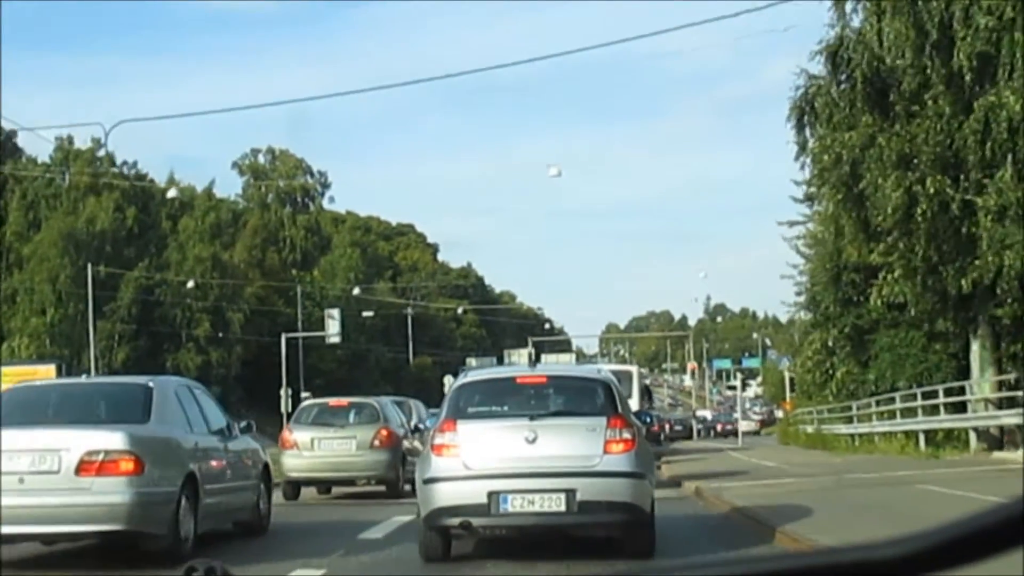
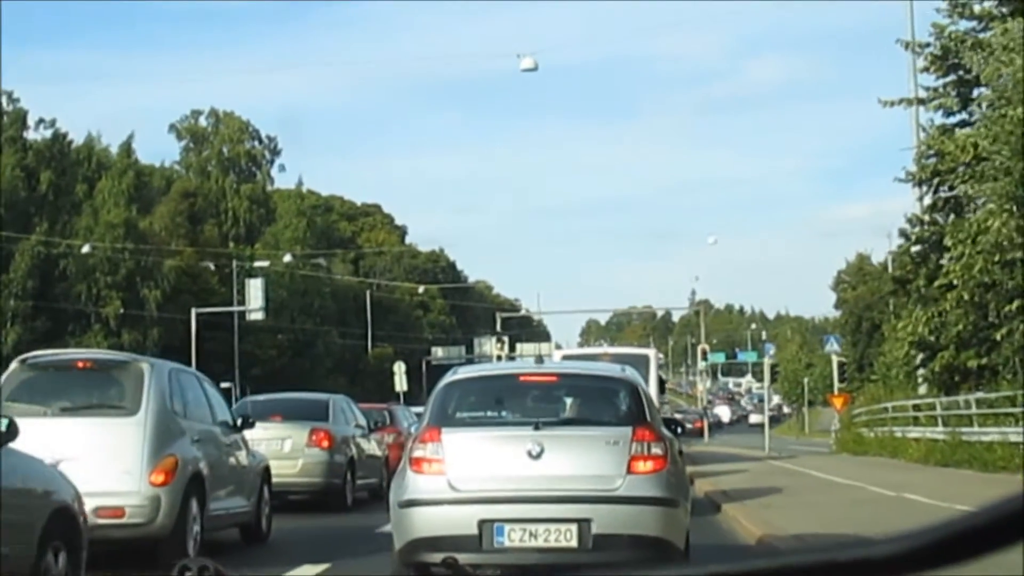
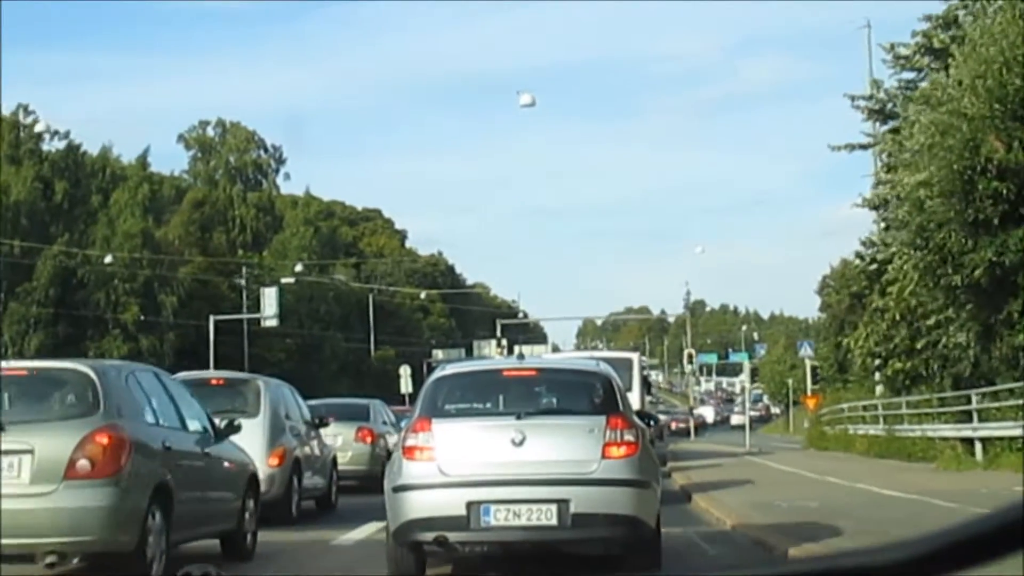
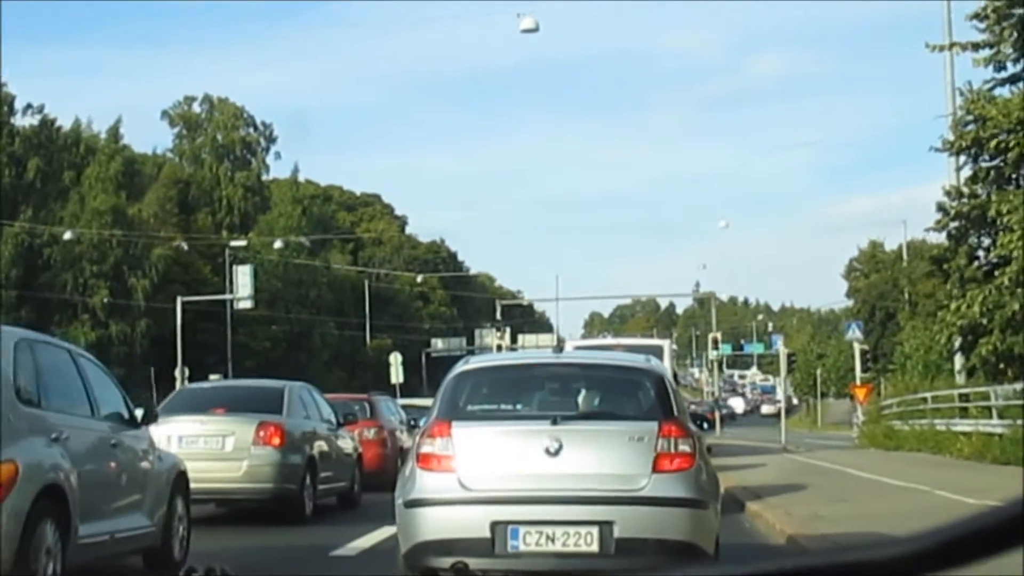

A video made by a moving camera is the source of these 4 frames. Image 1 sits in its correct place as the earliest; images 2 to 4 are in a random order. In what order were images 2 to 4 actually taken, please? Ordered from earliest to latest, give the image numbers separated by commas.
3, 2, 4
